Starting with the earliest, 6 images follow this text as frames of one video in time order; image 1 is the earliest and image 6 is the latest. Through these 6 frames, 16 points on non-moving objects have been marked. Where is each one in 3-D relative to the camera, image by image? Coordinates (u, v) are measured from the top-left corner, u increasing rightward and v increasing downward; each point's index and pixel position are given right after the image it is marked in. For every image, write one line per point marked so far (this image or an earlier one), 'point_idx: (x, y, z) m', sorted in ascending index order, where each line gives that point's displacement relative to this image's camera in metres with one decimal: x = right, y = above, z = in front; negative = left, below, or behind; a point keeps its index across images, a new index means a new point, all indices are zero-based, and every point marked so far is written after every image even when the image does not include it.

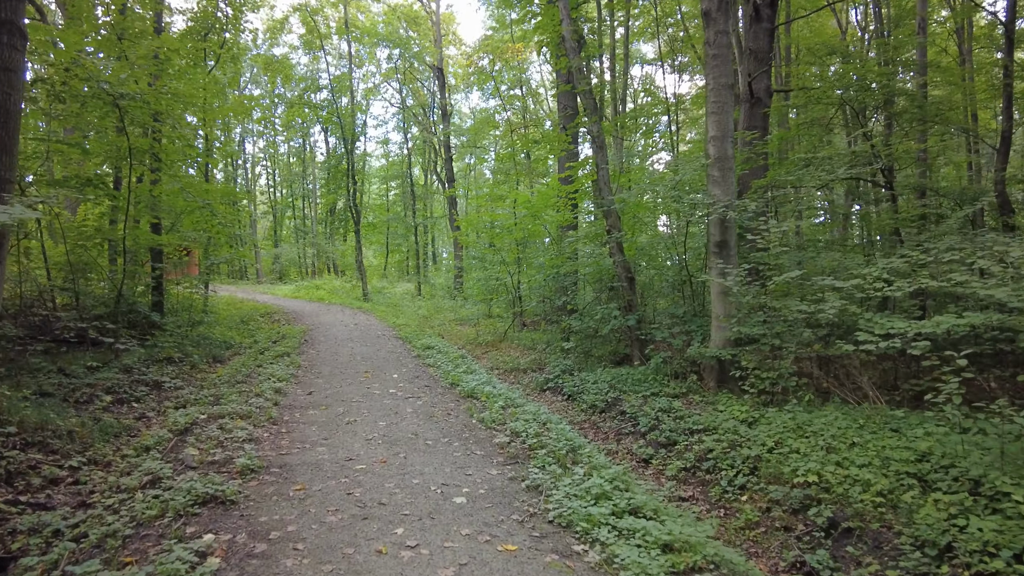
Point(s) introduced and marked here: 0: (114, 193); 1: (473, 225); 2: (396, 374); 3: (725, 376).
0: (-6.1, +1.5, +8.9) m
1: (-1.1, +1.7, +16.3) m
2: (-1.4, -1.1, +7.1) m
3: (+2.4, -1.0, +6.6) m
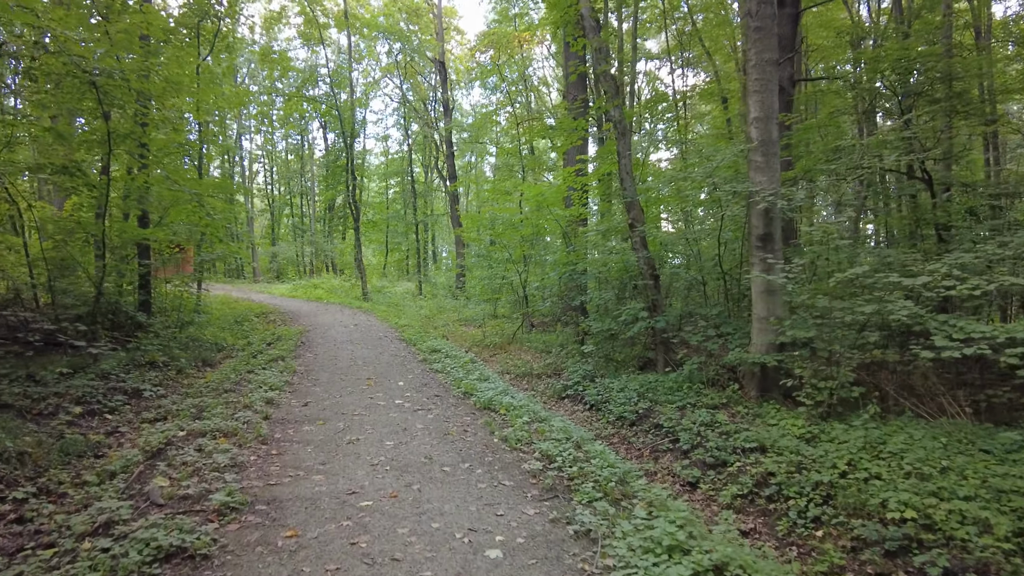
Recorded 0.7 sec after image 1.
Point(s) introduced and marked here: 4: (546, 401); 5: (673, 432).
0: (-5.9, +1.5, +8.2) m
1: (-0.9, +1.8, +15.6) m
2: (-1.2, -1.0, +6.4) m
3: (+2.6, -1.0, +6.0) m
4: (+0.4, -1.4, +7.4) m
5: (+1.5, -1.4, +5.5) m
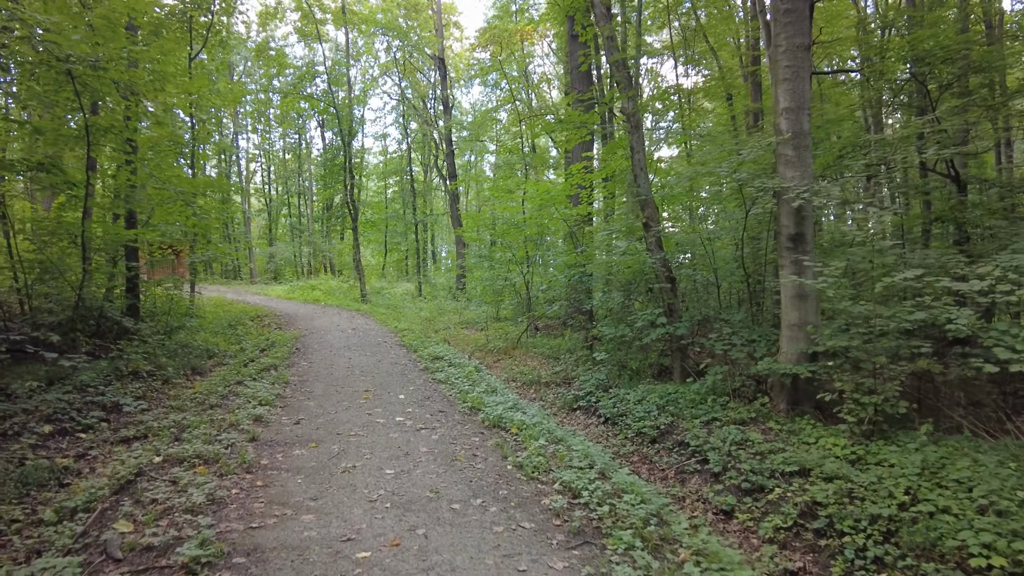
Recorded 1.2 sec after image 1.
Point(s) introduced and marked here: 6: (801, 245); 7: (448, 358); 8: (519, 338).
0: (-5.8, +1.4, +7.7) m
1: (-0.8, +1.7, +15.1) m
2: (-1.1, -1.1, +6.0) m
3: (+2.7, -1.0, +5.5) m
4: (+0.5, -1.5, +6.9) m
5: (+1.6, -1.4, +5.1) m
6: (+2.8, +0.4, +5.6) m
7: (-0.9, -1.0, +8.2) m
8: (+0.1, -1.0, +11.6) m
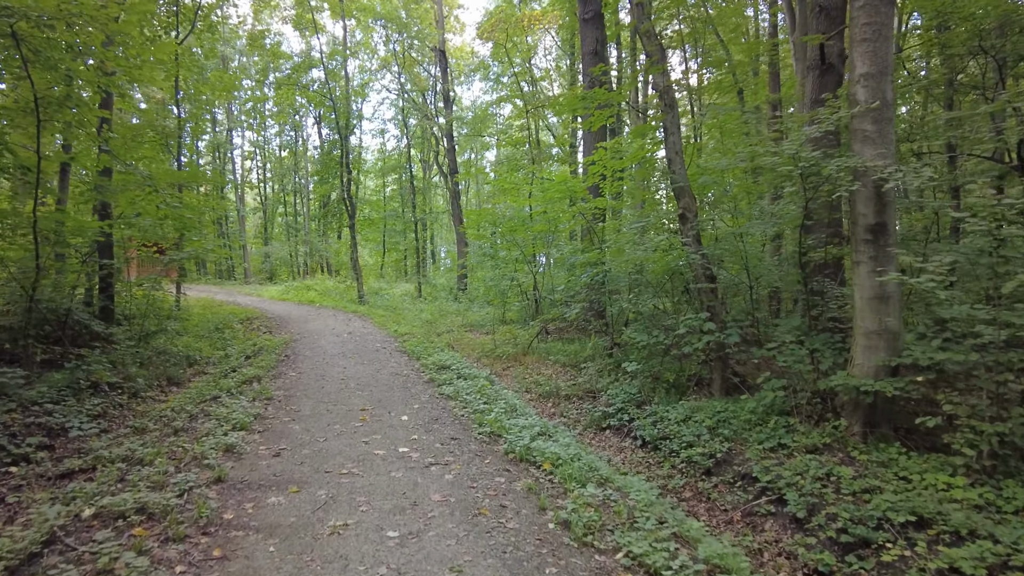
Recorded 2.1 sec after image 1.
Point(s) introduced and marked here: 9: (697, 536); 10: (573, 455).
0: (-5.6, +1.4, +6.7) m
1: (-0.6, +1.7, +14.2) m
2: (-0.9, -1.1, +5.0) m
3: (+2.9, -1.0, +4.6) m
4: (+0.7, -1.5, +6.0) m
5: (+1.8, -1.4, +4.1) m
6: (+3.0, +0.4, +4.7) m
7: (-0.7, -1.0, +7.2) m
8: (+0.3, -1.0, +10.6) m
9: (+0.9, -1.2, +2.8) m
10: (+0.4, -1.1, +3.9) m
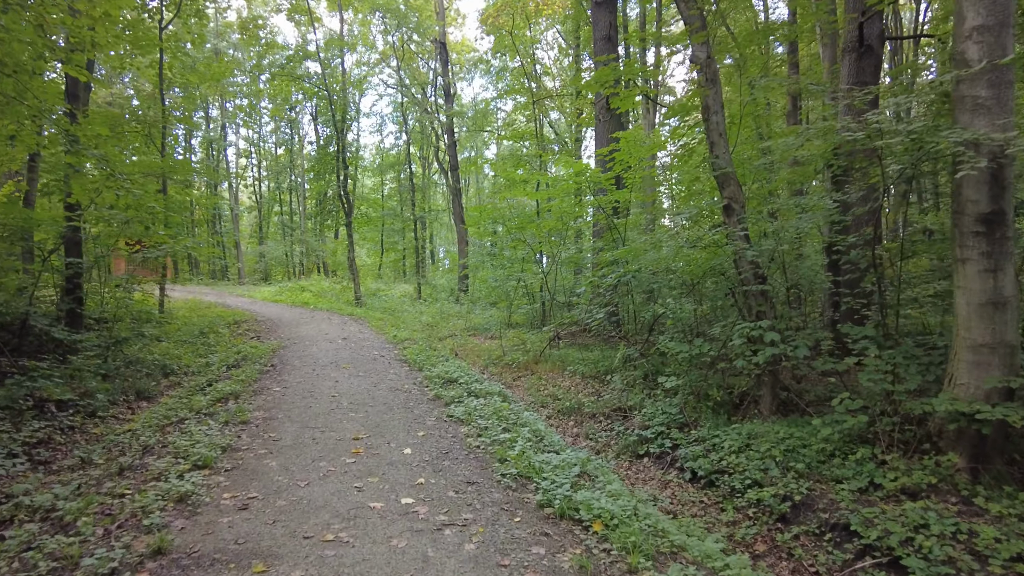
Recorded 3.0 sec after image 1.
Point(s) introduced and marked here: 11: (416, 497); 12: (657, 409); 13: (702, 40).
0: (-5.4, +1.4, +5.8) m
1: (-0.5, +1.7, +13.3) m
2: (-0.7, -1.1, +4.1) m
3: (+3.1, -1.1, +3.7) m
4: (+0.9, -1.5, +5.1) m
5: (+2.0, -1.4, +3.2) m
6: (+3.2, +0.4, +3.8) m
7: (-0.5, -1.0, +6.3) m
8: (+0.5, -1.0, +9.7) m
9: (+1.1, -1.2, +1.9) m
10: (+0.6, -1.1, +3.0) m
11: (-0.5, -1.1, +3.2) m
12: (+1.4, -1.2, +5.7) m
13: (+2.0, +2.6, +6.1) m
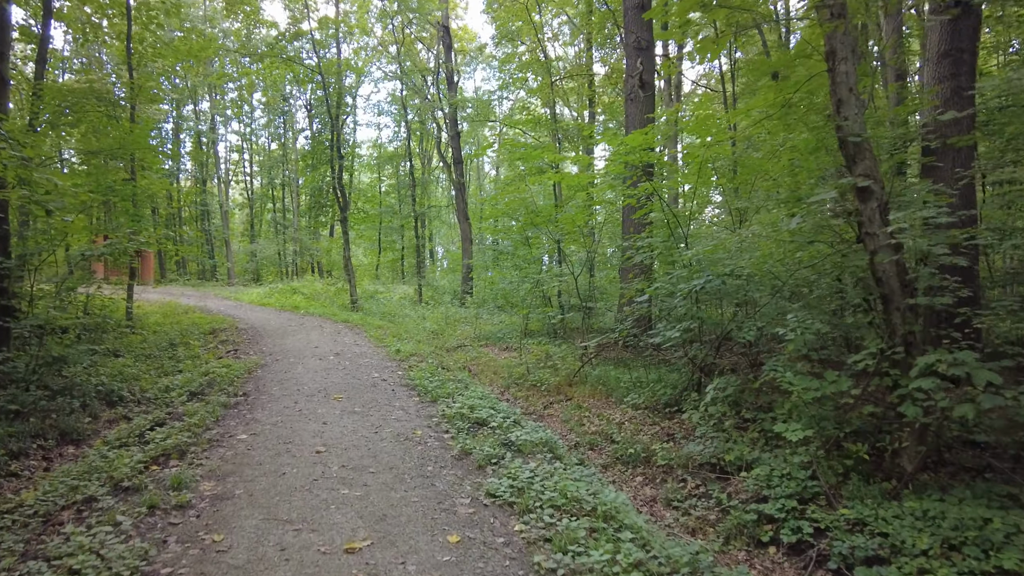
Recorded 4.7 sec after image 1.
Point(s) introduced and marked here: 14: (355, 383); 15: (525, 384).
0: (-5.0, +1.3, +4.1) m
1: (-0.1, +1.6, +11.6) m
2: (-0.3, -1.2, +2.5) m
3: (+3.5, -1.1, +2.0) m
4: (+1.3, -1.6, +3.5) m
5: (+2.4, -1.5, +1.6) m
6: (+3.6, +0.3, +2.2) m
7: (-0.1, -1.1, +4.7) m
8: (+0.9, -1.1, +8.1) m
9: (+1.5, -1.3, +0.3) m
10: (+1.0, -1.2, +1.4) m
11: (-0.1, -1.2, +1.6) m
12: (+1.8, -1.3, +4.1) m
13: (+2.4, +2.5, +4.4) m
14: (-1.7, -1.0, +6.4) m
15: (+0.2, -1.3, +7.9) m
